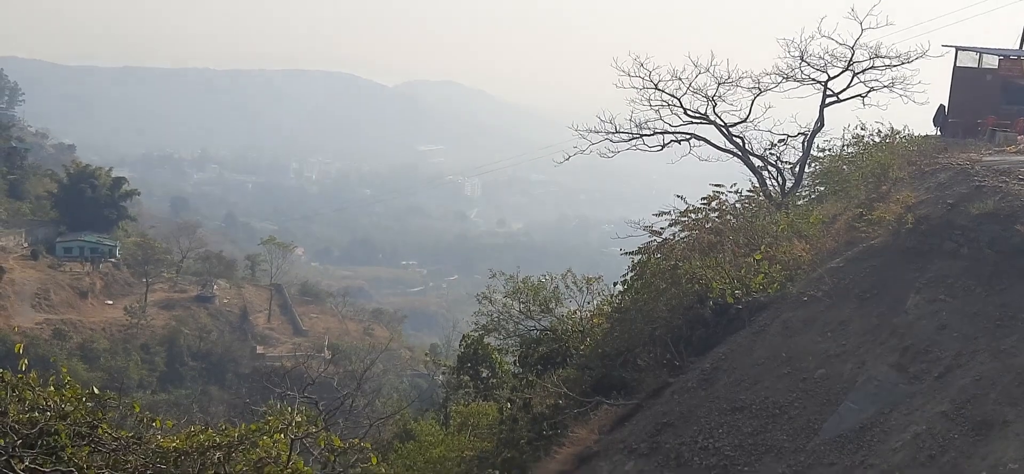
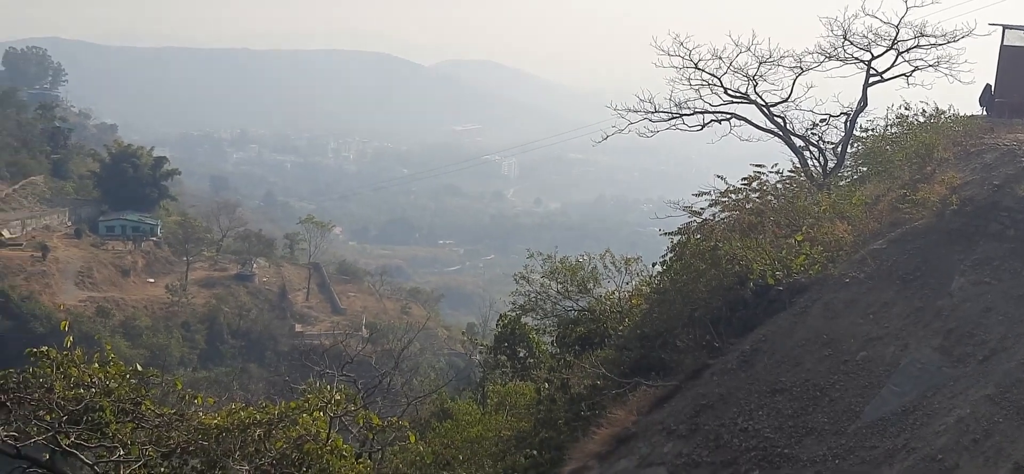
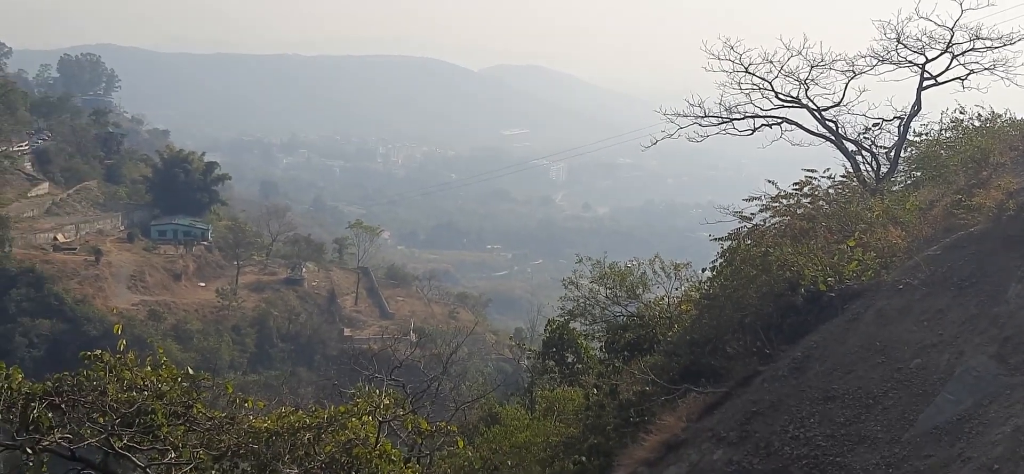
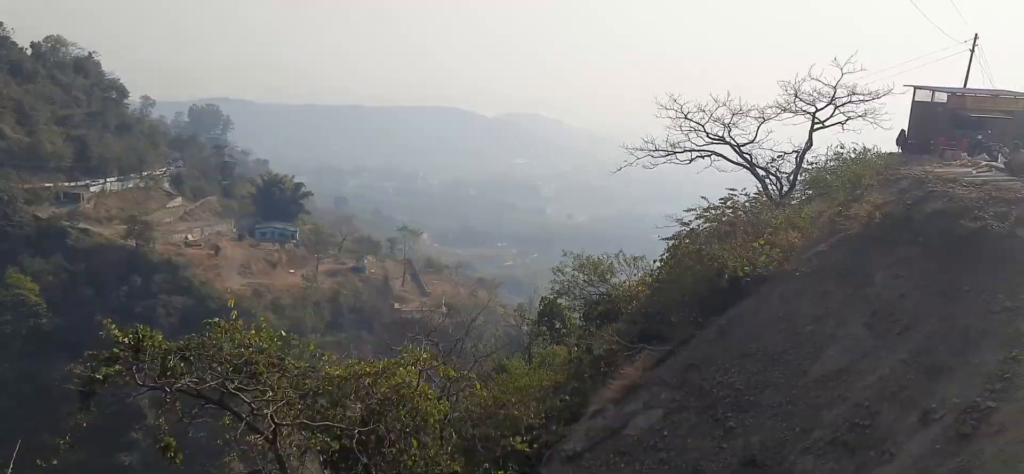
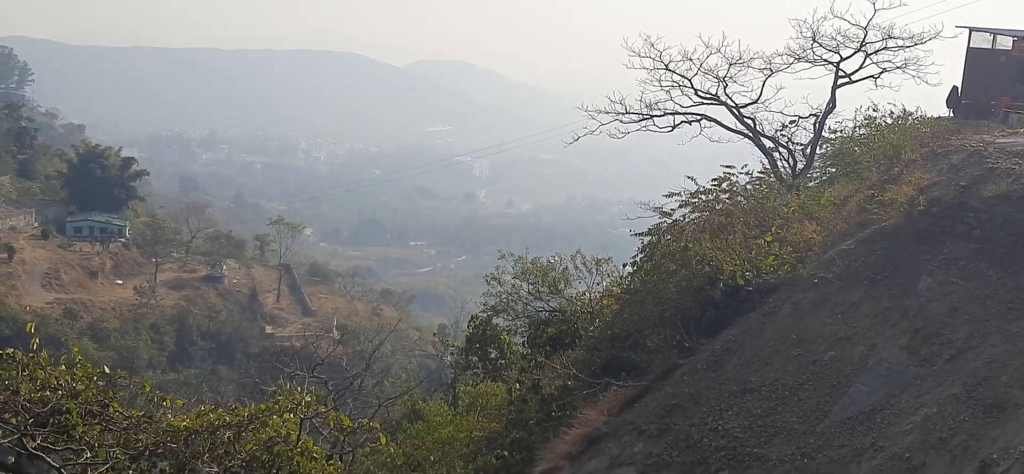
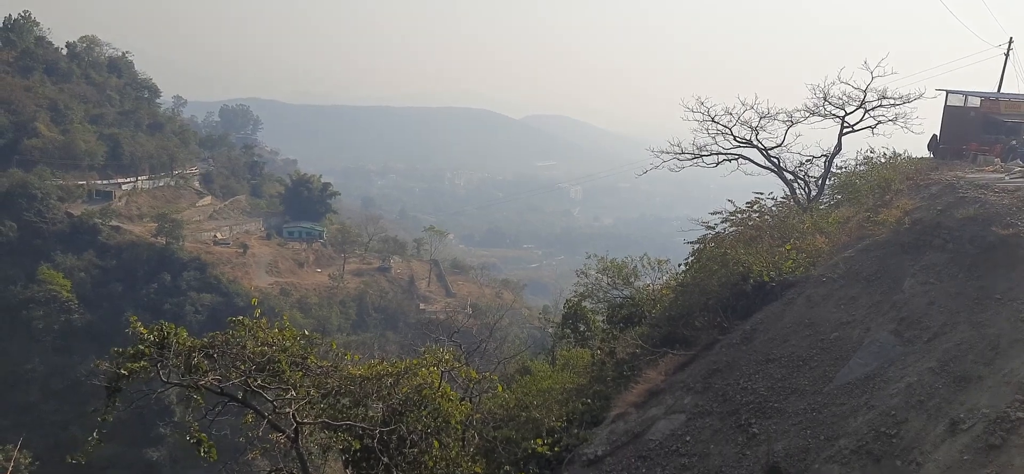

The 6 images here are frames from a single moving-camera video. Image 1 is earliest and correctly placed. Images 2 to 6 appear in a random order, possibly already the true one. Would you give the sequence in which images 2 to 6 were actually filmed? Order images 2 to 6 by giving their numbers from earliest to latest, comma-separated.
5, 2, 3, 4, 6
